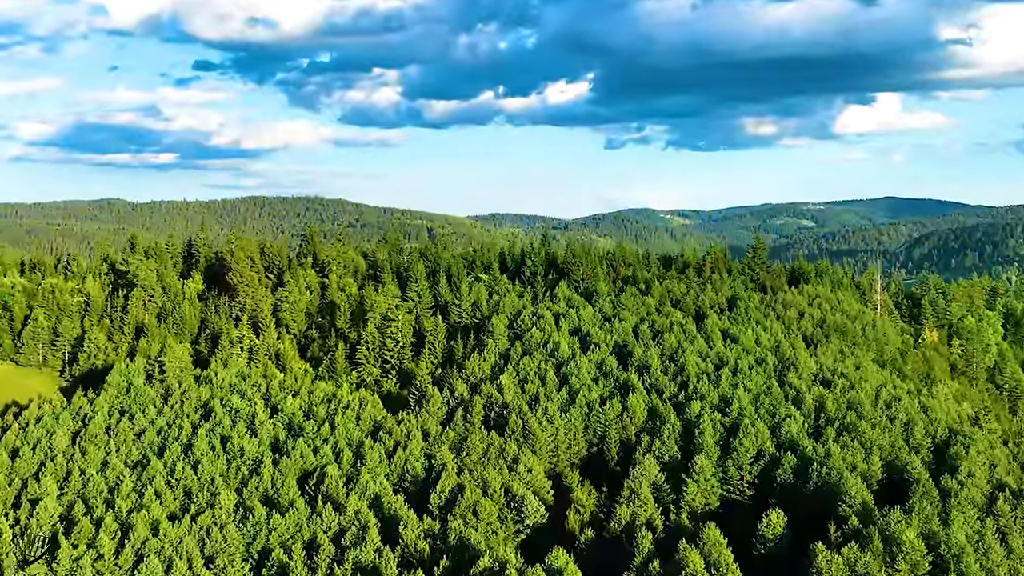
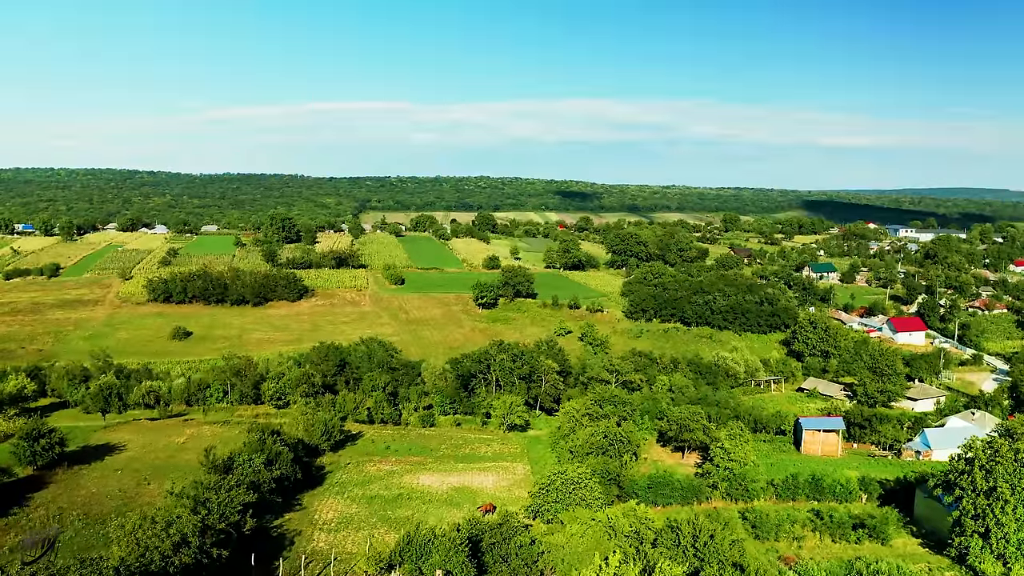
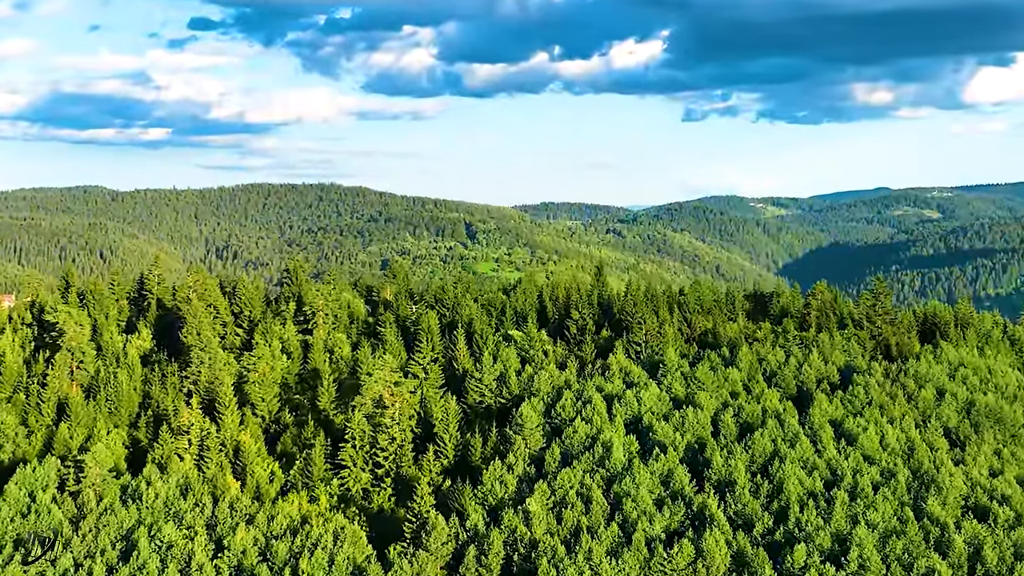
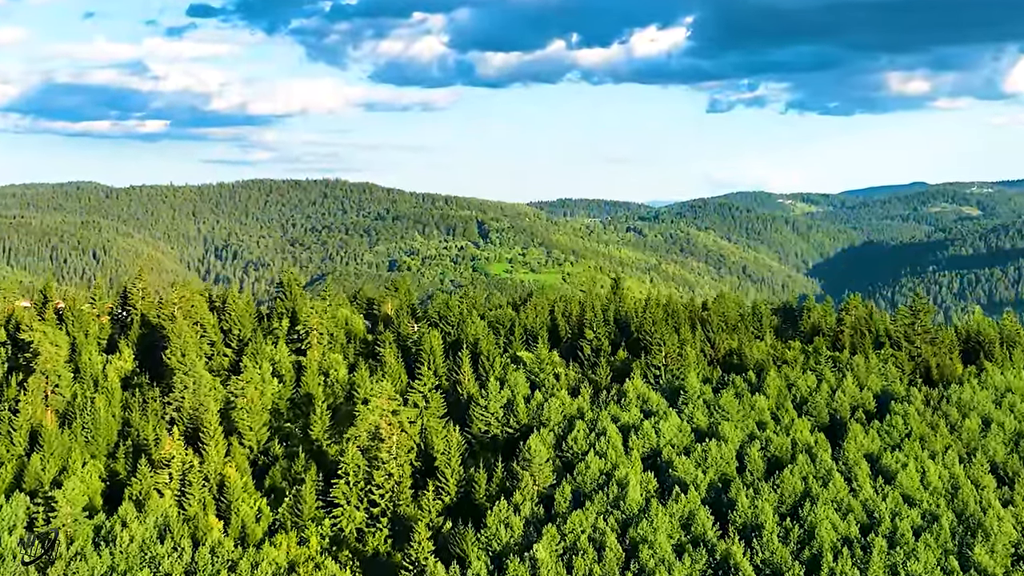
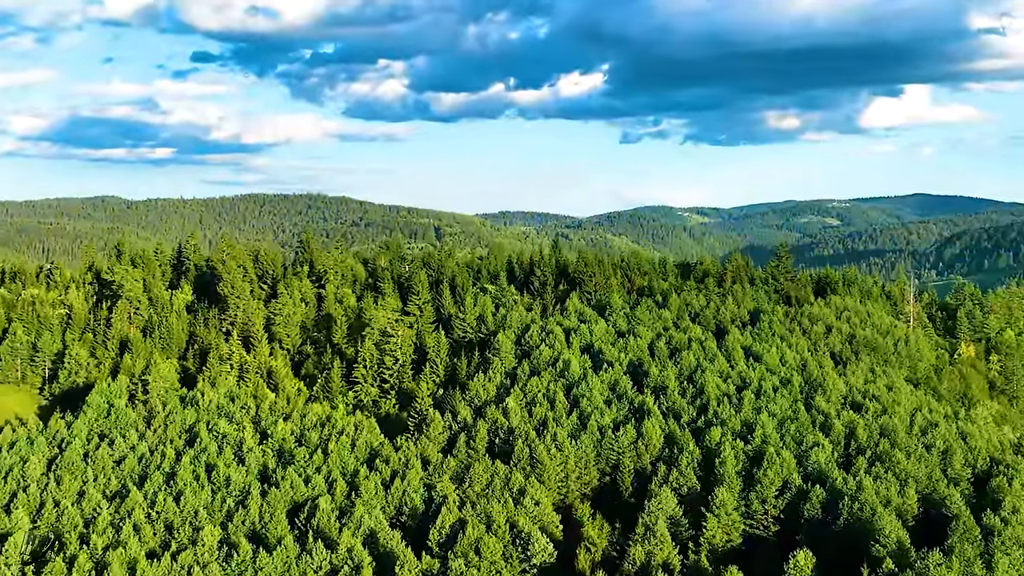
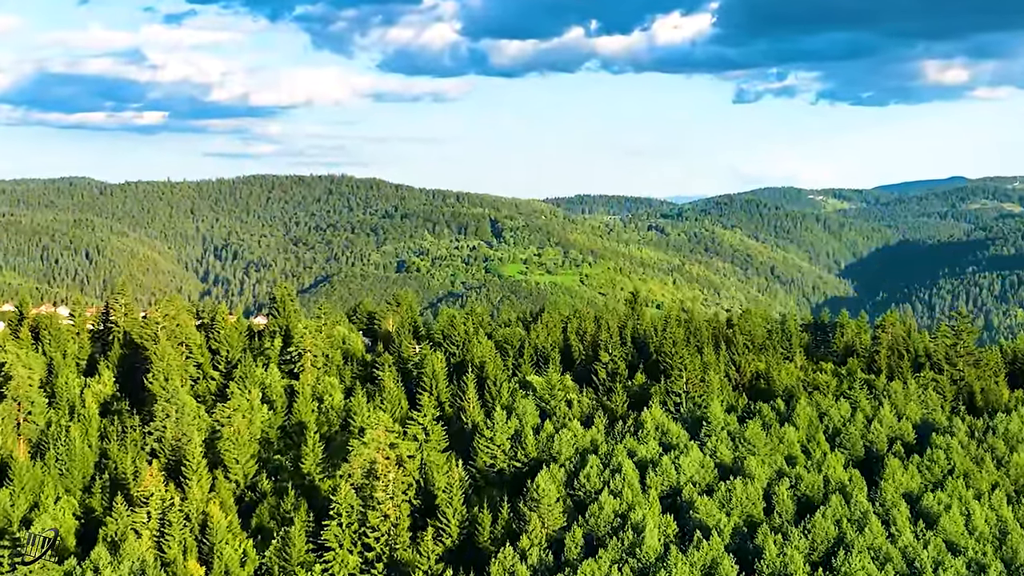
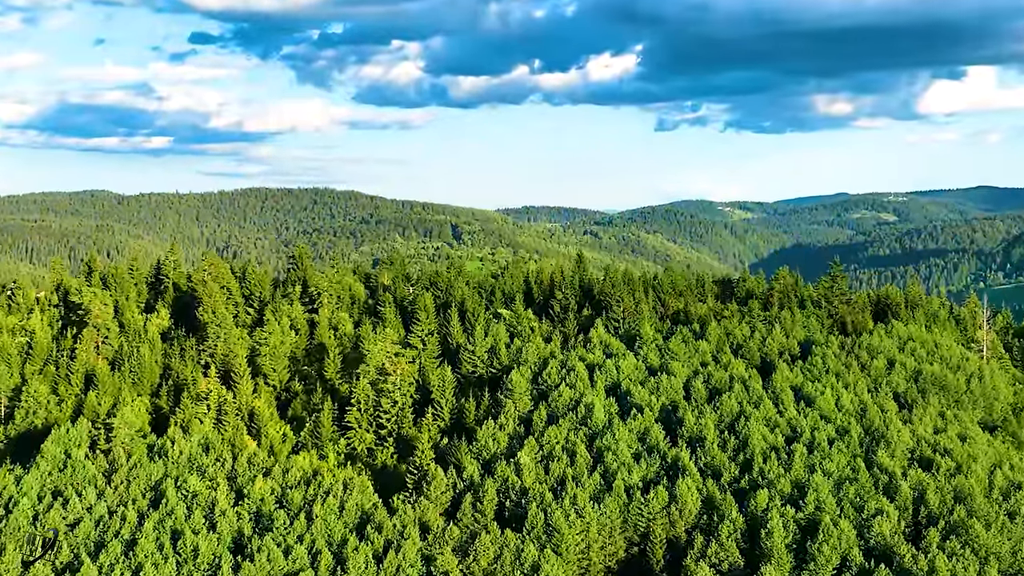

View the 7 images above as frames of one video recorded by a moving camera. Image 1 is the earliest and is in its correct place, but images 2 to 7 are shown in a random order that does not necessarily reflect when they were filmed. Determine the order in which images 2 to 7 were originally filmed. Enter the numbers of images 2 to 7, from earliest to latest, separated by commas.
5, 7, 3, 4, 6, 2
